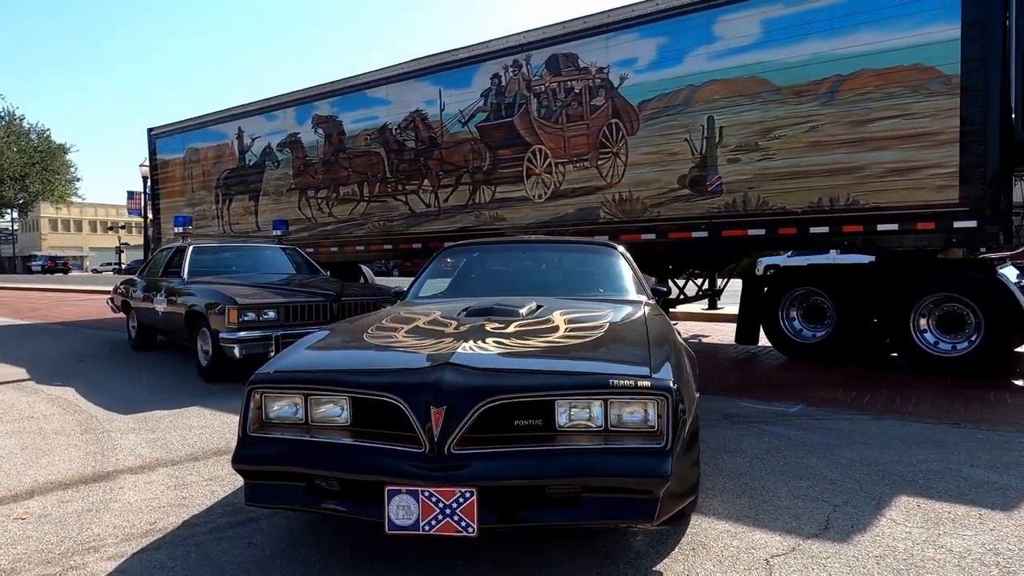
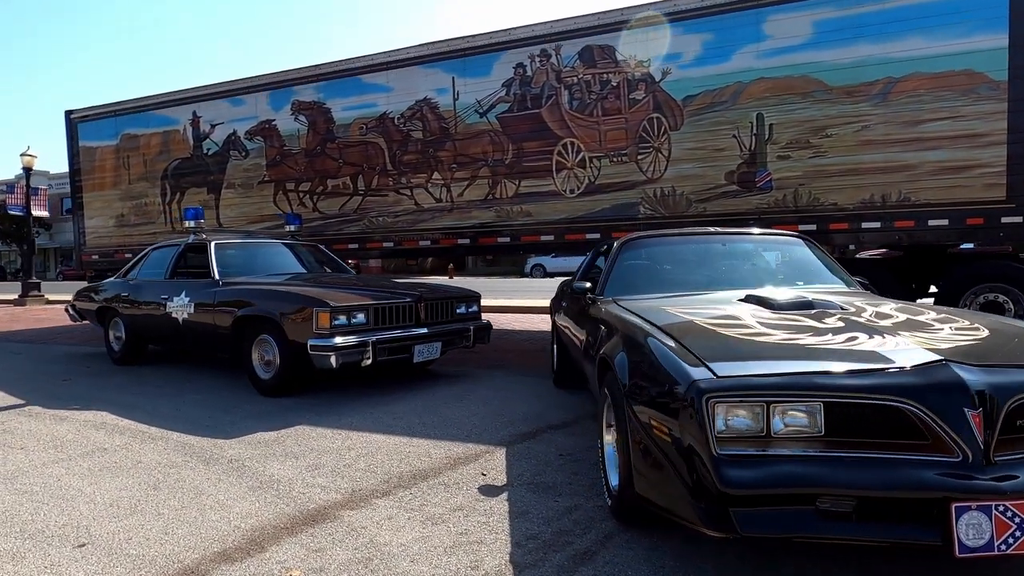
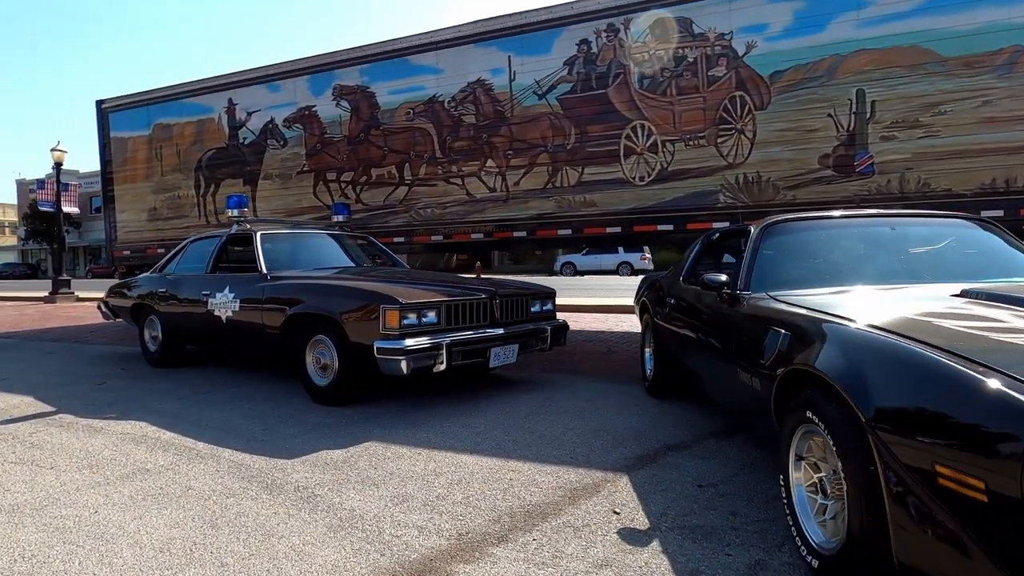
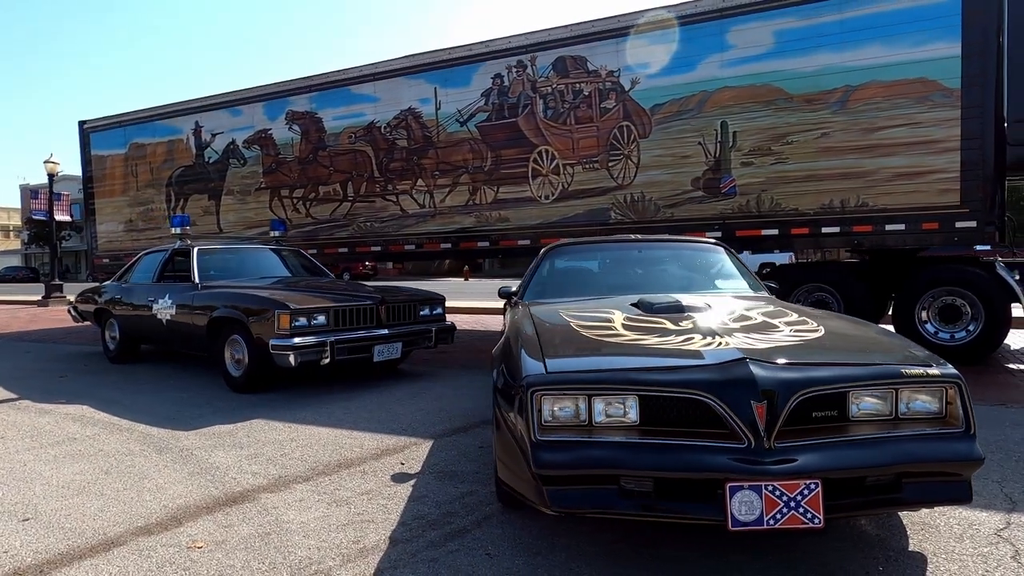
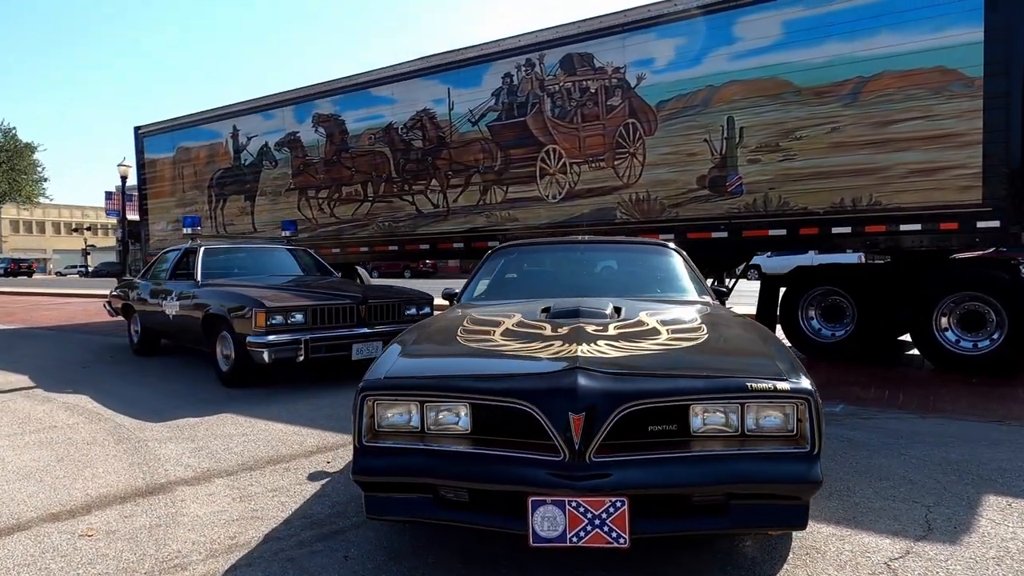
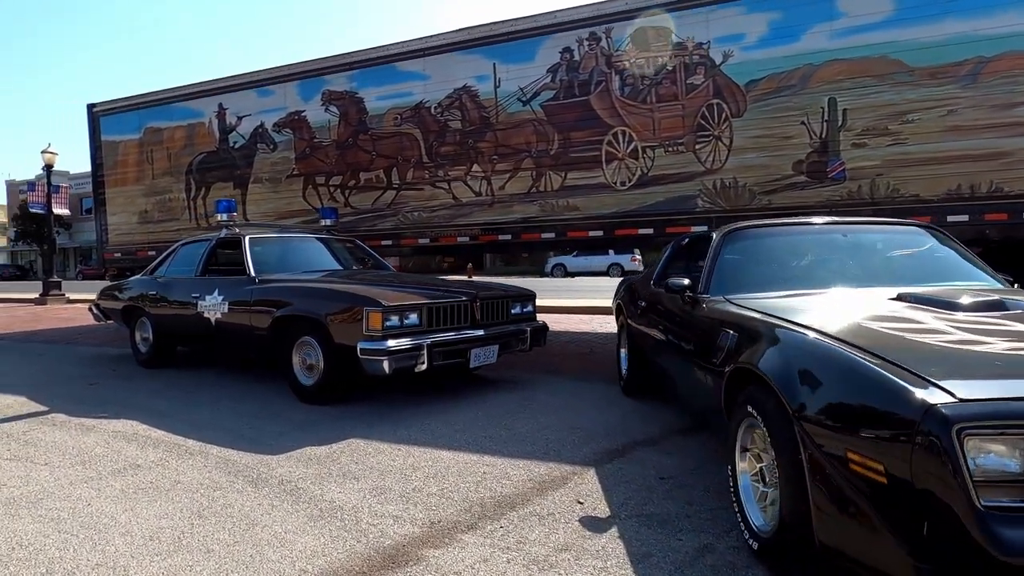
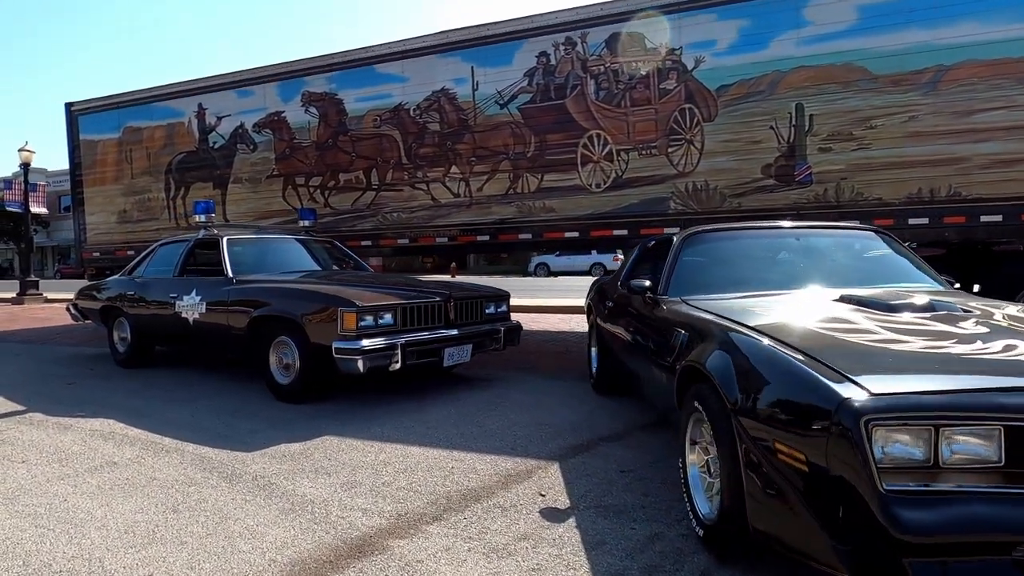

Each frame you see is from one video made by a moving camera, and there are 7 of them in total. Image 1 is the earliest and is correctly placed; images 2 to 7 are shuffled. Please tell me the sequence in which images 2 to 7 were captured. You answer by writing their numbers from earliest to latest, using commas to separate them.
5, 4, 2, 7, 6, 3
